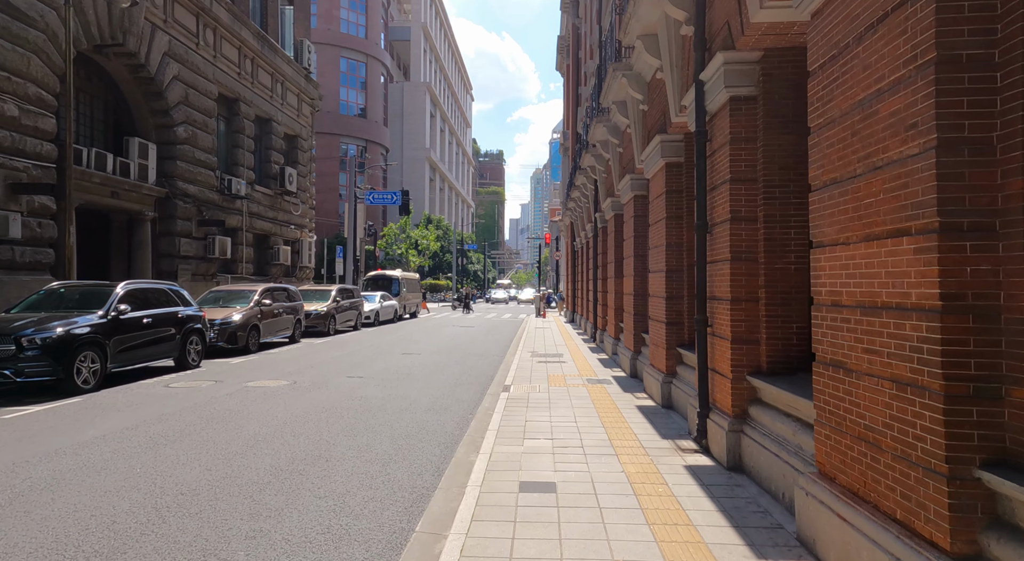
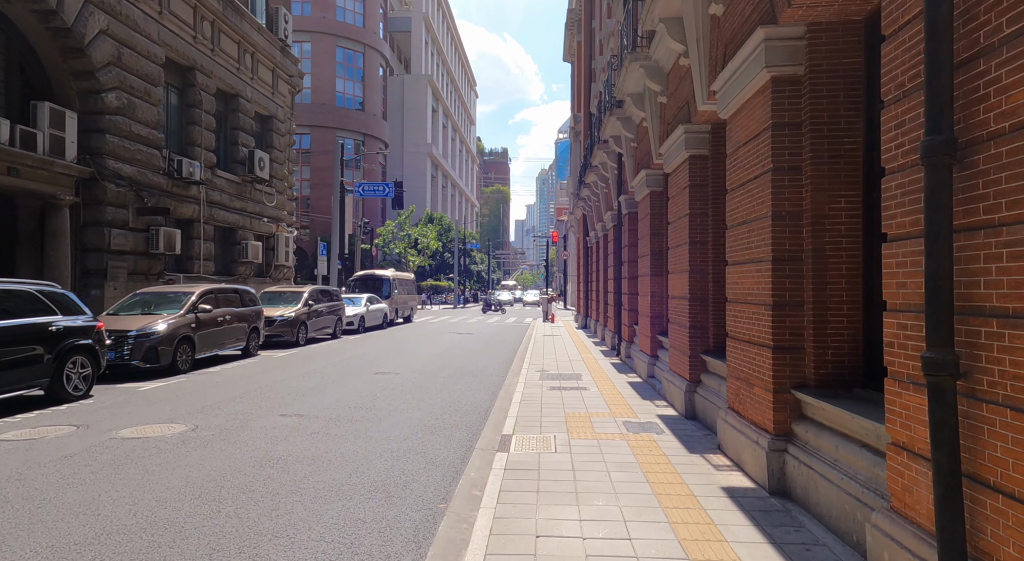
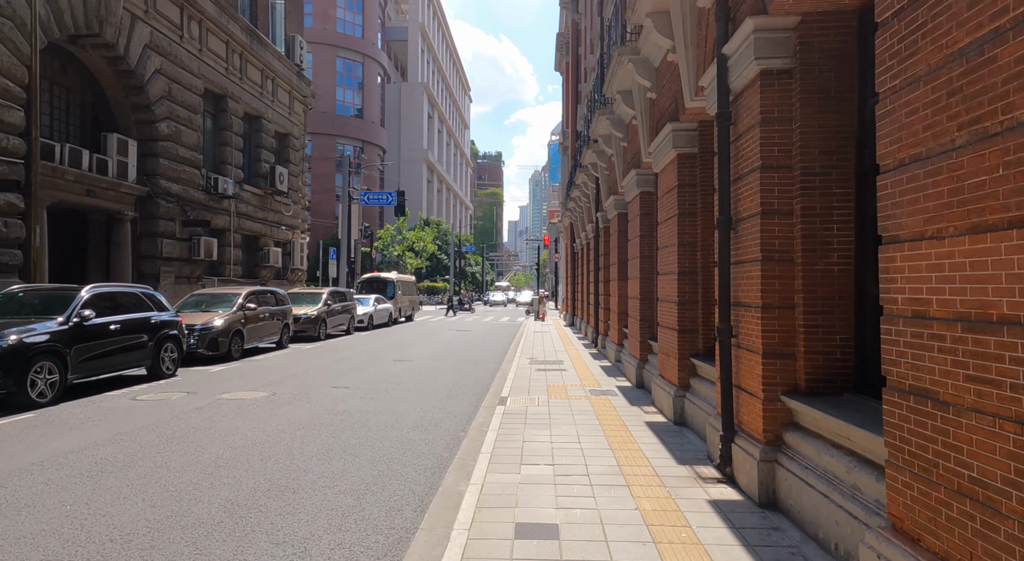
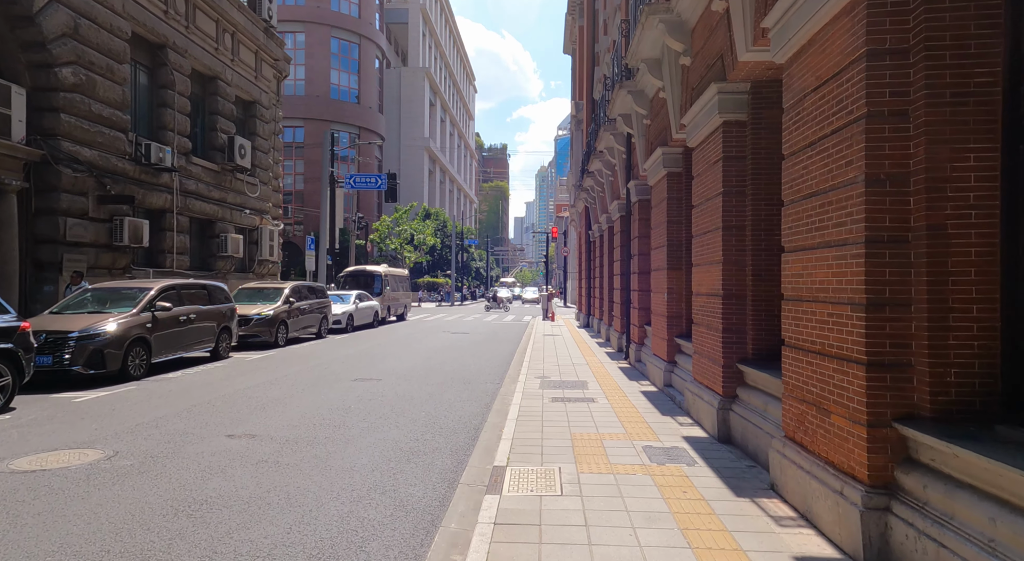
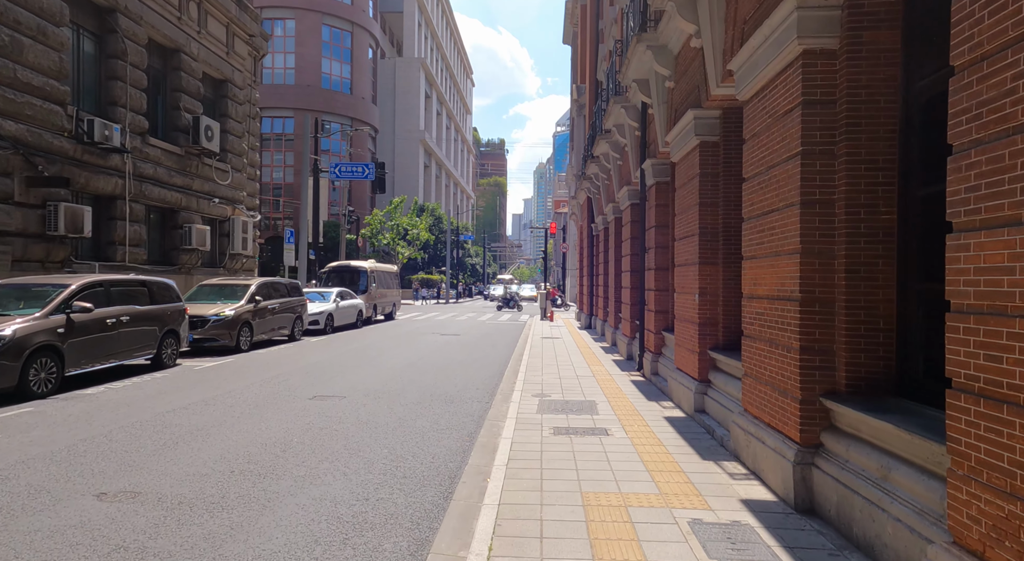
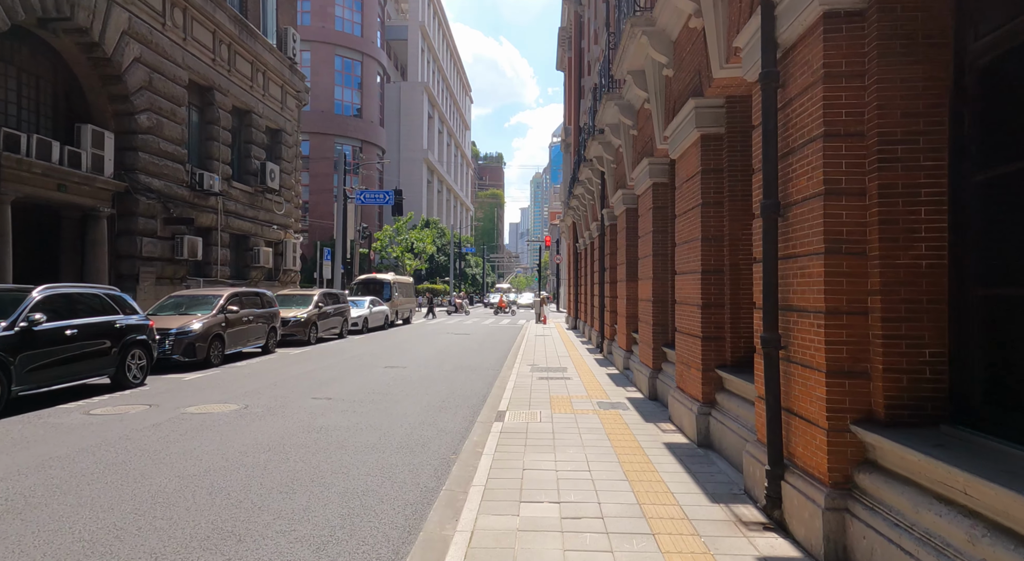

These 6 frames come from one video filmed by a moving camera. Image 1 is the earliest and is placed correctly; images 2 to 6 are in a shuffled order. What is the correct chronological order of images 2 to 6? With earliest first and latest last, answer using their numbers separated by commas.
3, 6, 2, 4, 5
